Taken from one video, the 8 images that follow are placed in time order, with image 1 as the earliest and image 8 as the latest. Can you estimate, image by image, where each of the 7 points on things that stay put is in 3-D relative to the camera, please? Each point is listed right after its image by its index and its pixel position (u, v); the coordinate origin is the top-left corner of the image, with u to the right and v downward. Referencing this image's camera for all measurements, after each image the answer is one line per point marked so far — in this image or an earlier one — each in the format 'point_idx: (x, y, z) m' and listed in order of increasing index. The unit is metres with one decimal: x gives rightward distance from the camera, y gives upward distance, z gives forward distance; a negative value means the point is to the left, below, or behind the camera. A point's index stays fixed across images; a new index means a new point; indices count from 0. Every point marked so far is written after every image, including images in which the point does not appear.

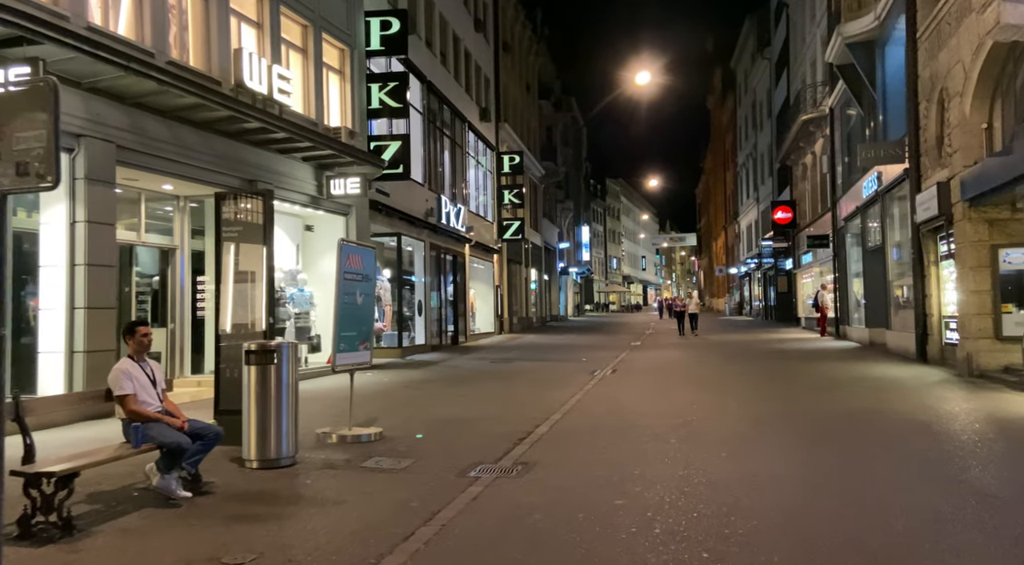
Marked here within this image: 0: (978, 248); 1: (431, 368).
0: (+7.6, +0.6, +13.3) m
1: (-1.8, -1.9, +18.1) m
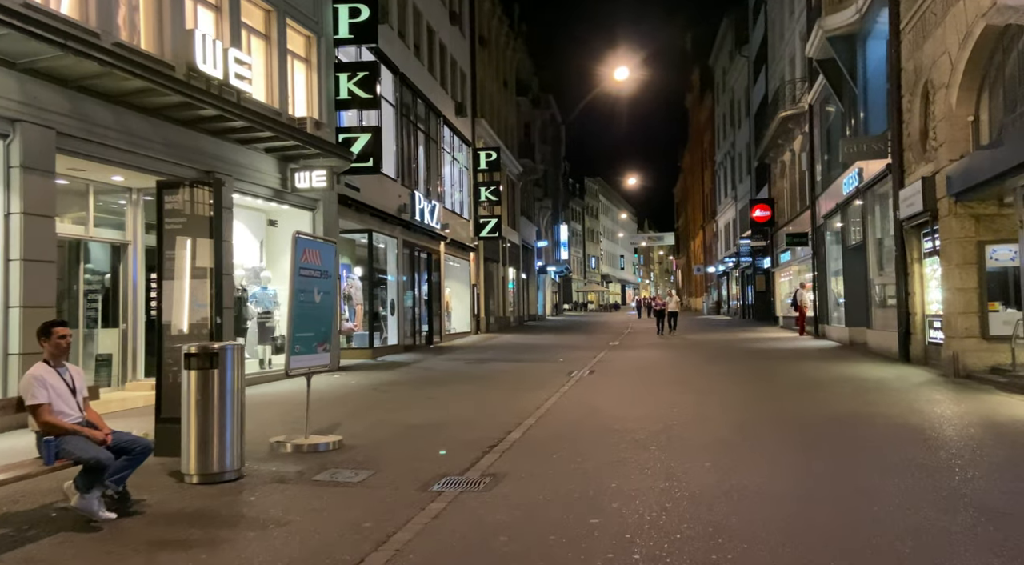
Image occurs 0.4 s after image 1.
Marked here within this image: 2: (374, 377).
0: (+7.1, +0.6, +12.9) m
1: (-2.4, -1.9, +17.4) m
2: (-2.6, -1.8, +15.5) m
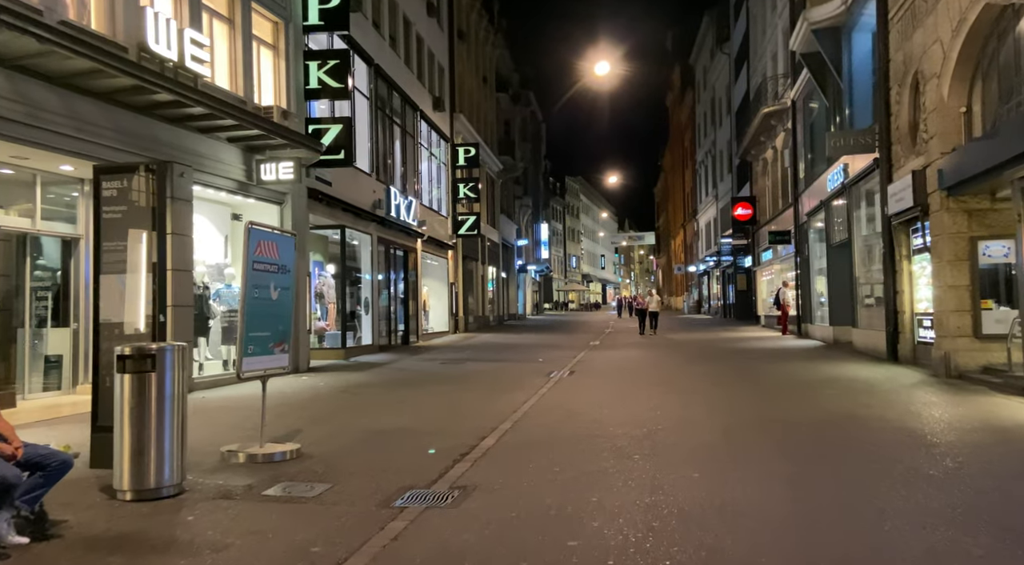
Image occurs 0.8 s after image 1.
0: (+6.8, +0.6, +12.5) m
1: (-2.8, -1.8, +16.8) m
2: (-3.0, -1.8, +14.9) m
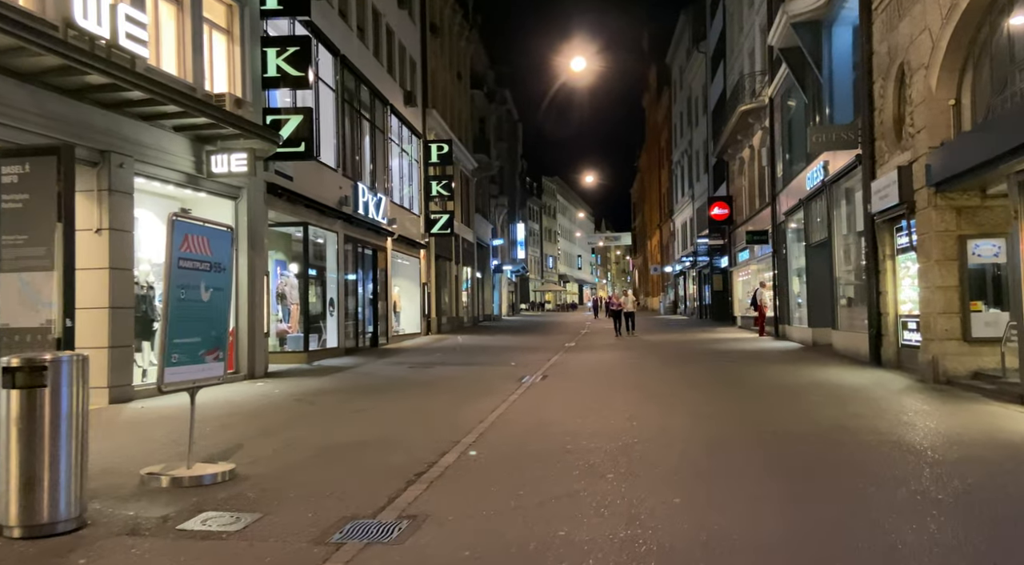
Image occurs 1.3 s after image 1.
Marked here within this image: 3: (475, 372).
0: (+6.3, +0.6, +11.9) m
1: (-3.4, -1.8, +15.9) m
2: (-3.6, -1.8, +14.0) m
3: (-0.8, -1.9, +17.3) m
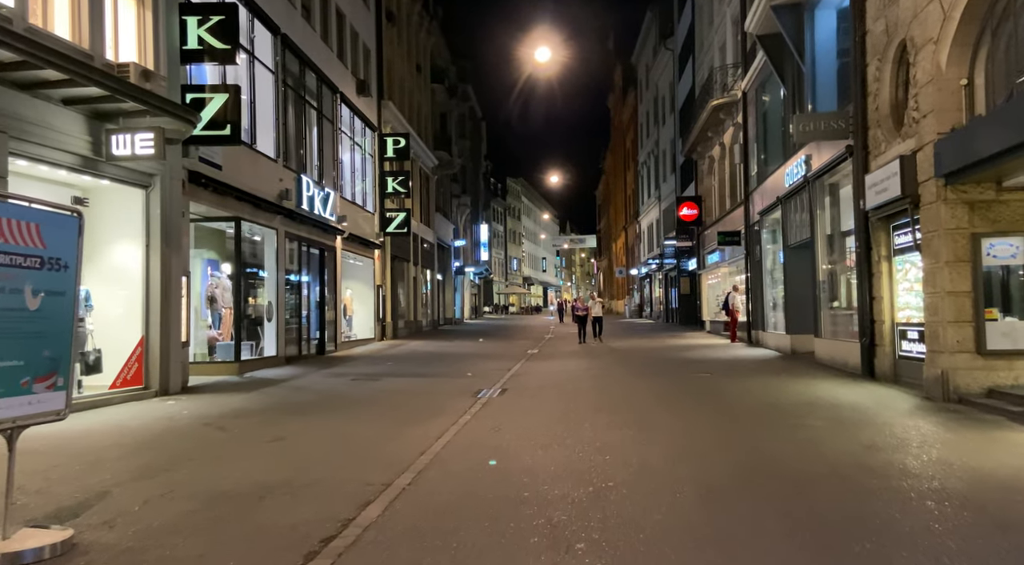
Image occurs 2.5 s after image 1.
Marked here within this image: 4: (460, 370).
0: (+5.7, +0.6, +10.5) m
1: (-4.2, -1.8, +14.1) m
2: (-4.3, -1.8, +12.2) m
3: (-1.6, -1.9, +15.5) m
4: (-1.2, -1.9, +18.4) m
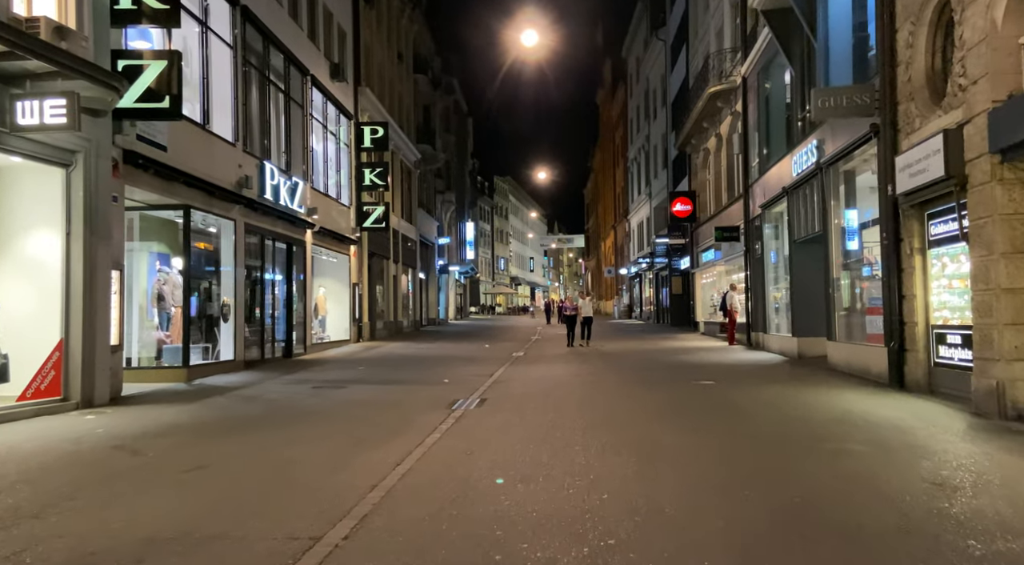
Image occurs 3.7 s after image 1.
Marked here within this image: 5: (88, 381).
0: (+5.4, +0.6, +8.9) m
1: (-4.5, -1.8, +12.3) m
2: (-4.6, -1.7, +10.4) m
3: (-2.0, -1.9, +13.8) m
4: (-1.5, -1.9, +16.6) m
5: (-5.7, -1.3, +11.1) m
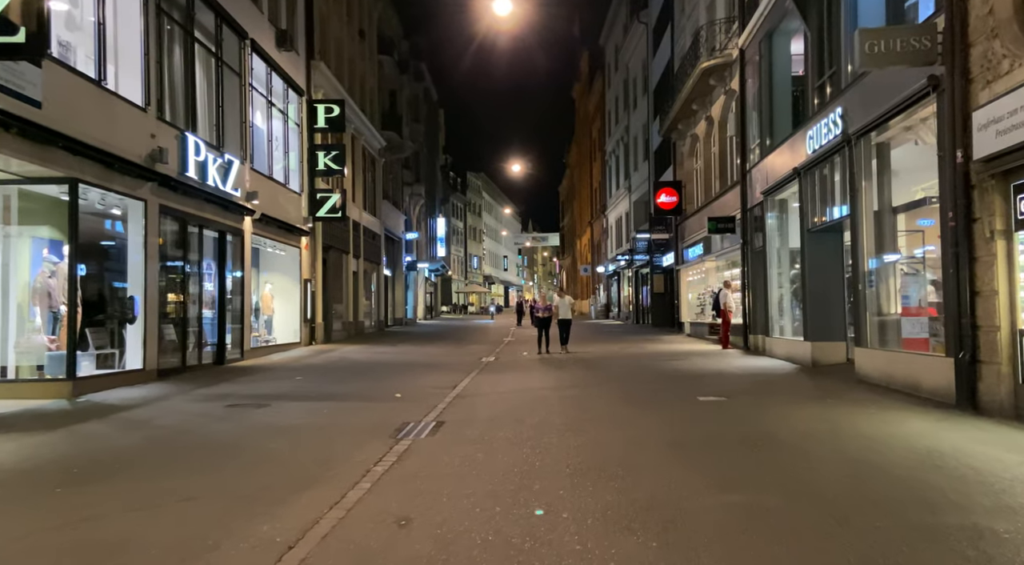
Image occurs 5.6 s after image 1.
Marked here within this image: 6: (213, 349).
0: (+5.1, +0.7, +6.3) m
1: (-4.9, -1.7, +9.5) m
2: (-4.9, -1.6, +7.6) m
3: (-2.4, -1.8, +11.0) m
4: (-2.1, -1.8, +13.9) m
5: (-6.1, -1.2, +8.2) m
6: (-6.6, -1.4, +18.3) m
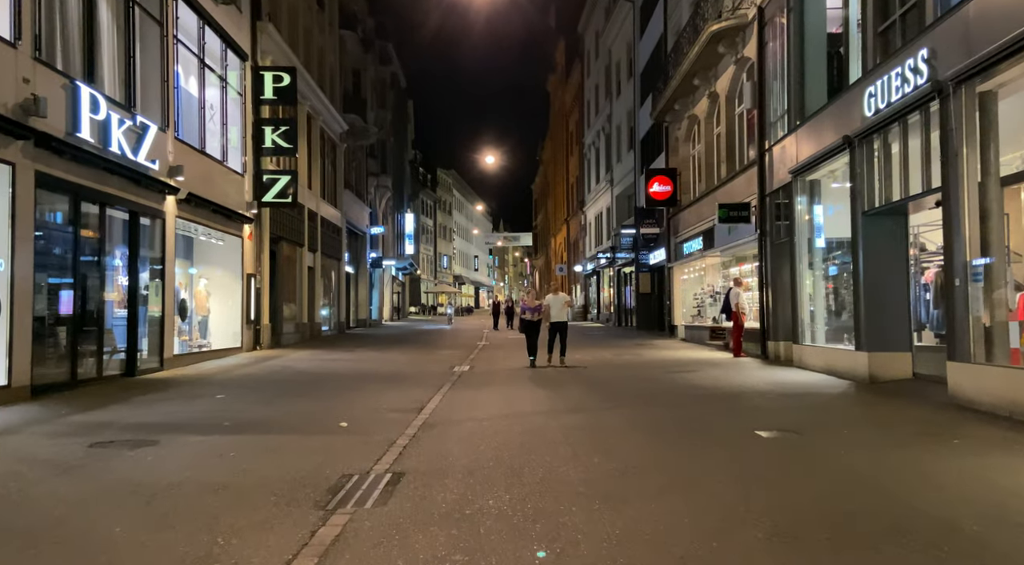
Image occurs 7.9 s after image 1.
0: (+5.2, +0.8, +3.3) m
1: (-5.0, -1.5, +6.0) m
2: (-4.9, -1.5, +4.1) m
3: (-2.5, -1.6, +7.7) m
4: (-2.3, -1.7, +10.5) m
5: (-6.1, -1.0, +4.7) m
6: (-7.0, -1.3, +14.7) m
